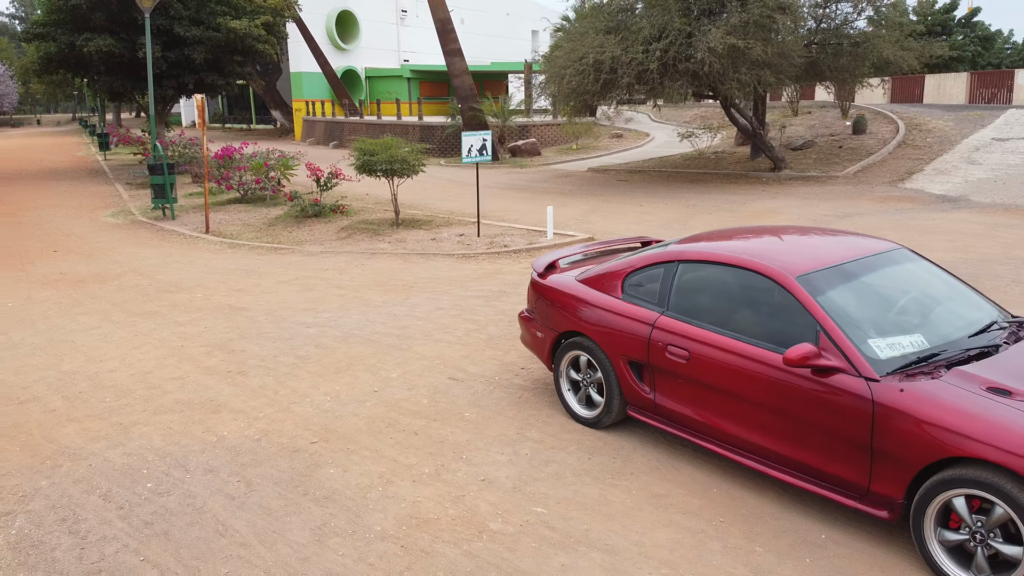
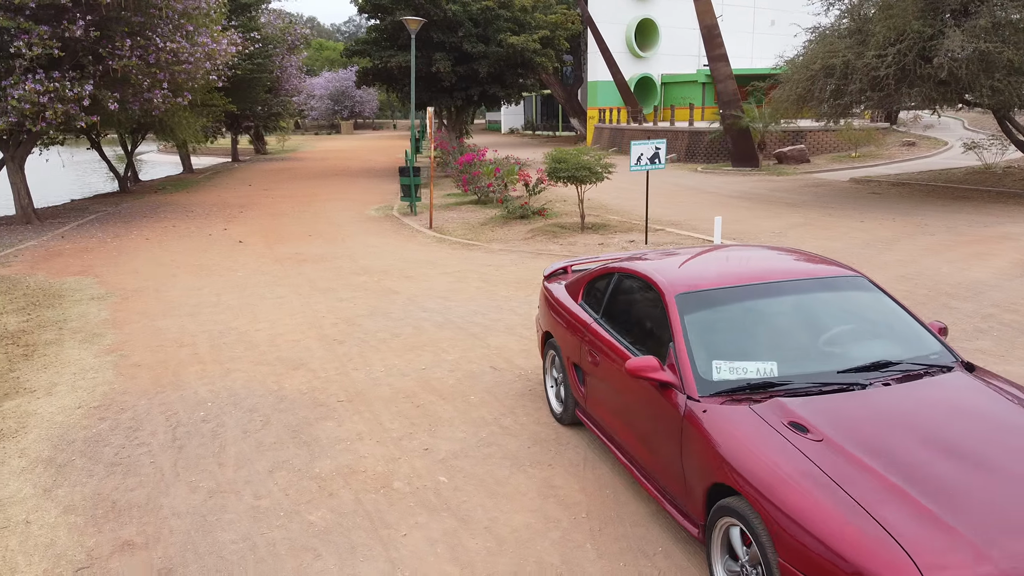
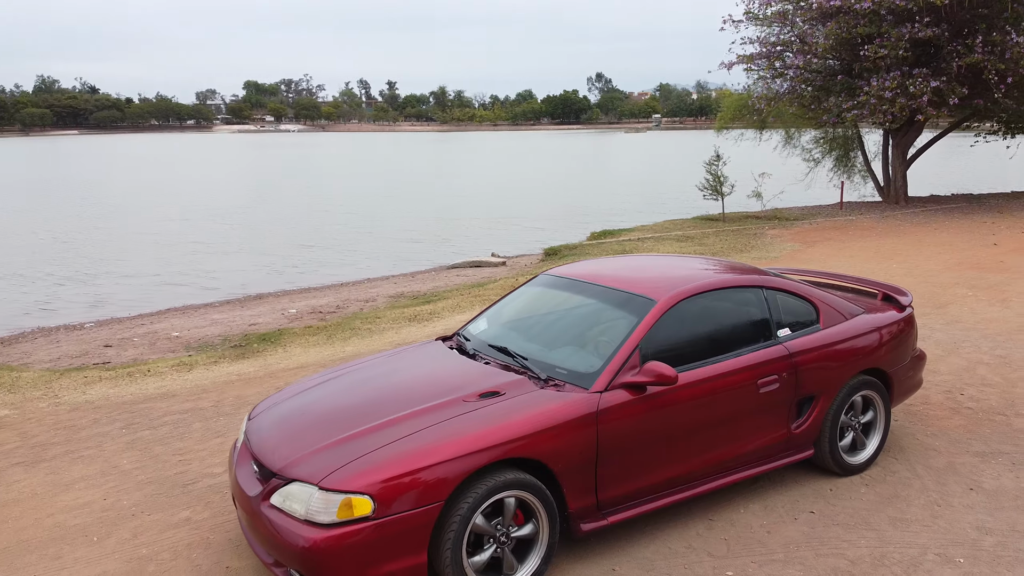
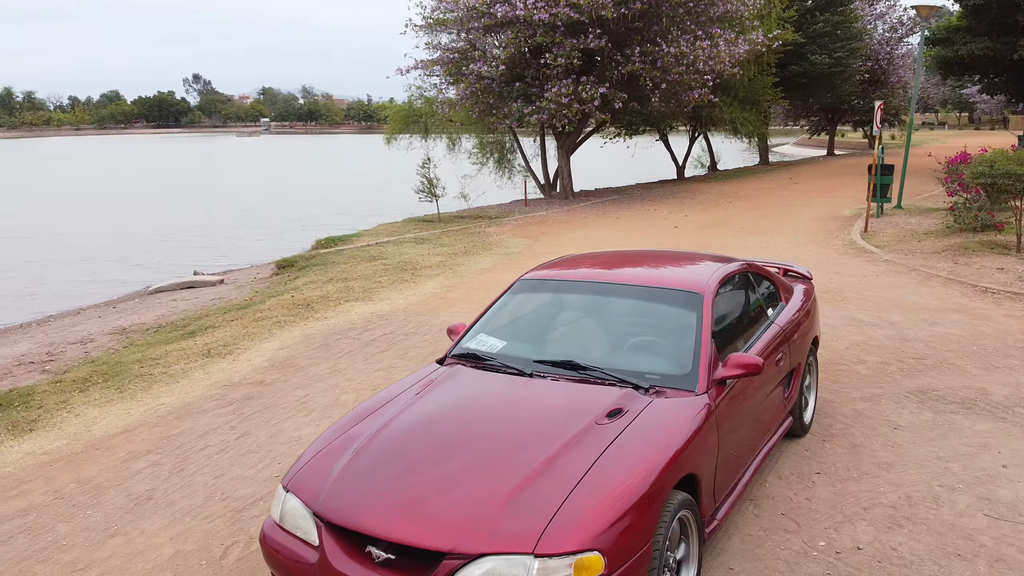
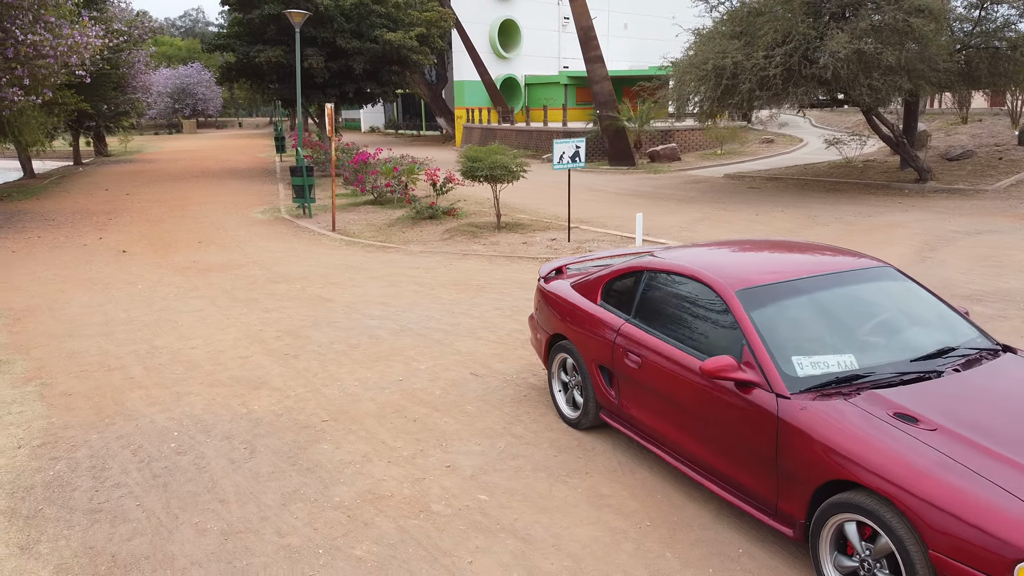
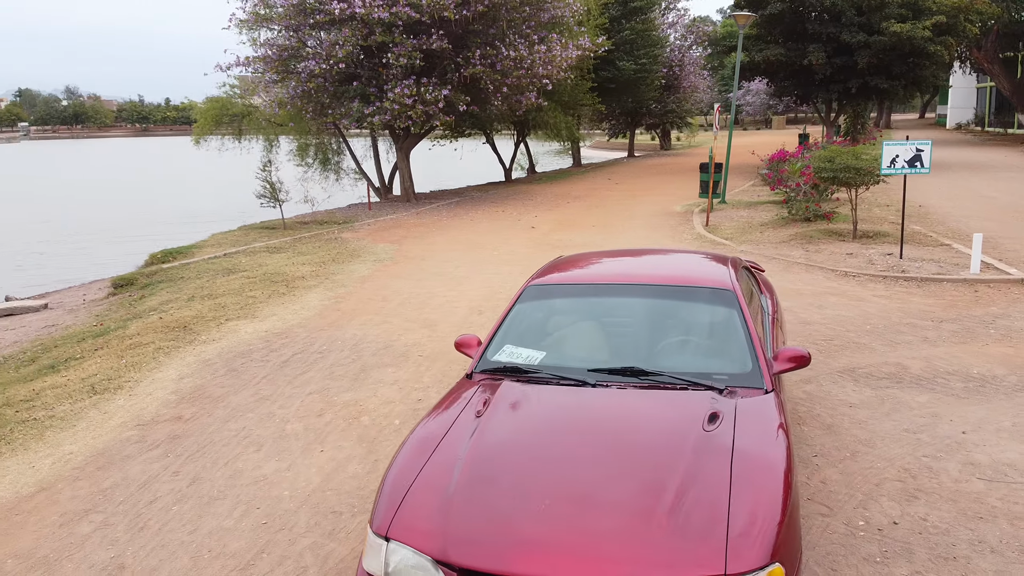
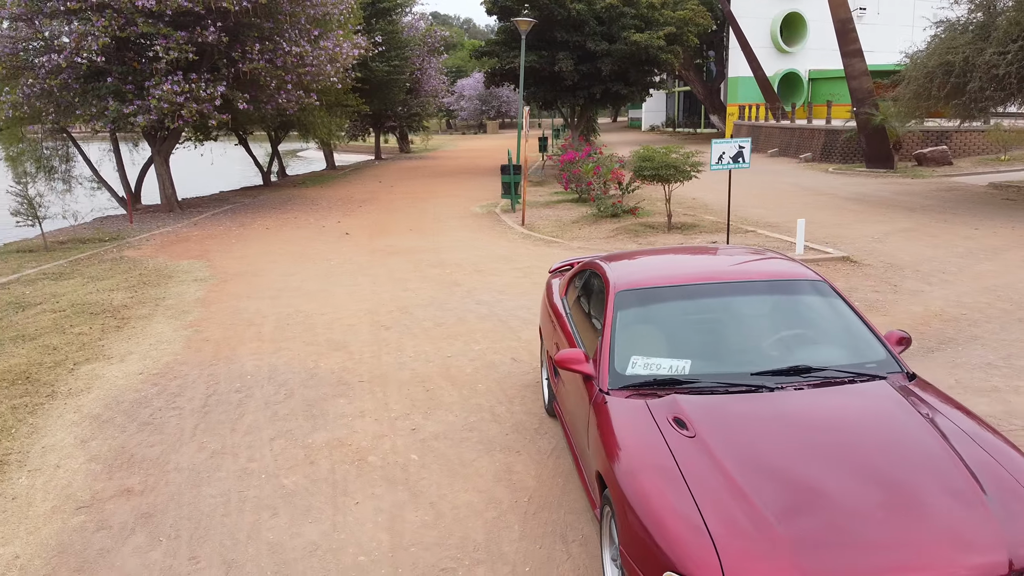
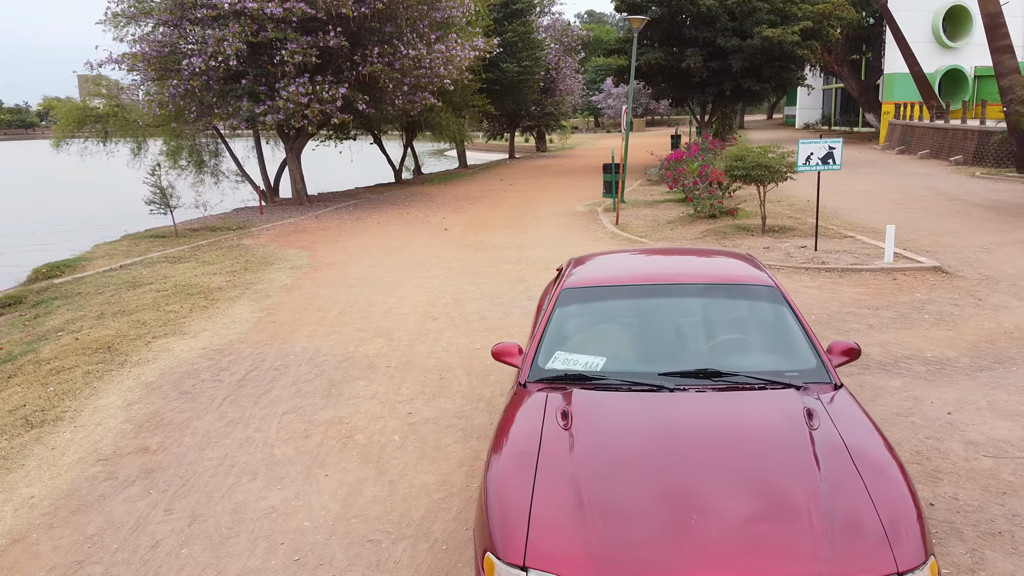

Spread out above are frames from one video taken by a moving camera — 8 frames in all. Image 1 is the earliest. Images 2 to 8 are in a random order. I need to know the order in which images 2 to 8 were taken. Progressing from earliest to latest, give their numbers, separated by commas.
5, 2, 7, 8, 6, 4, 3
